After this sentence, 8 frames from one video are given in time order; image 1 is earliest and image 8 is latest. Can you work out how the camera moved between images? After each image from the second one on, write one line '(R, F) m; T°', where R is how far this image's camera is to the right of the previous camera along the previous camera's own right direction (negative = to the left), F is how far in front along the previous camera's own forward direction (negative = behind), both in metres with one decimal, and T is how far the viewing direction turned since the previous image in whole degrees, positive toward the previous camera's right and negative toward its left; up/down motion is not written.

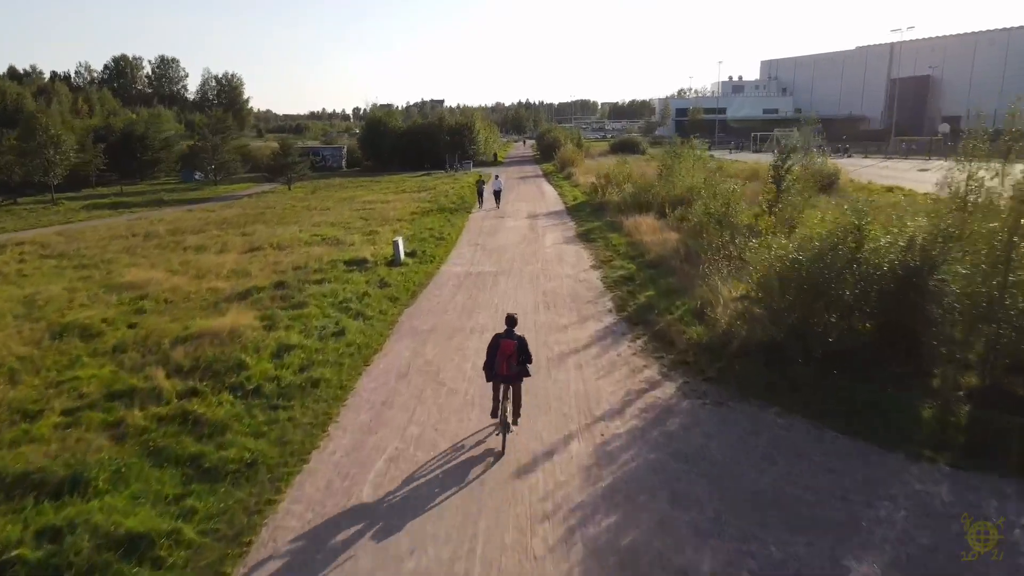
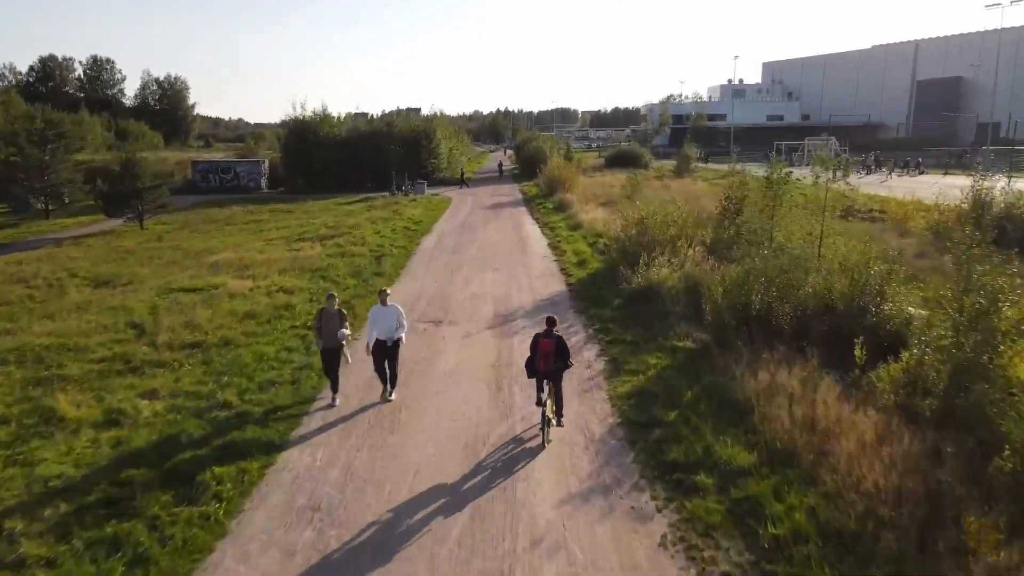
(+0.6, +14.3) m; +2°
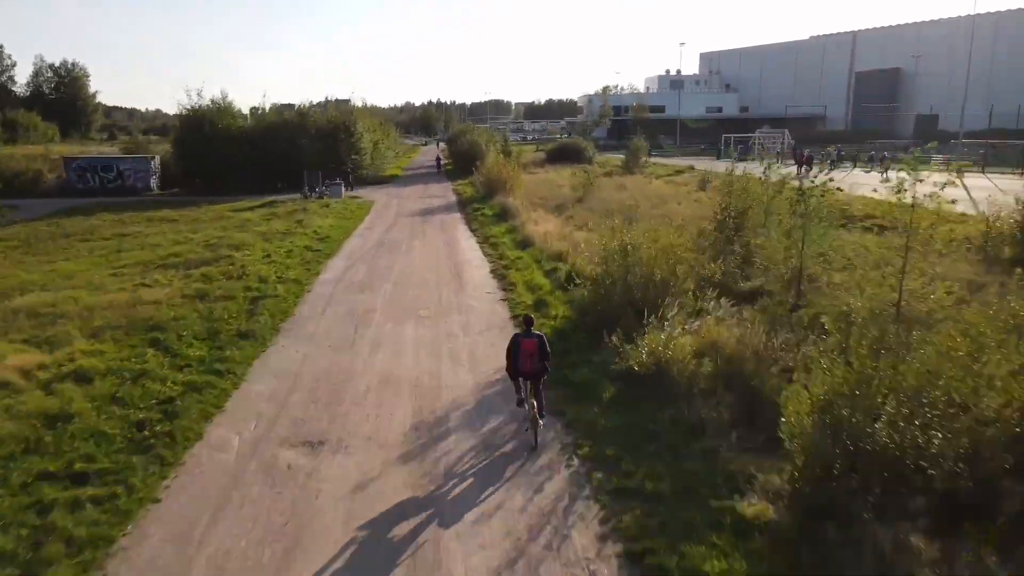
(+0.1, +5.1) m; +5°
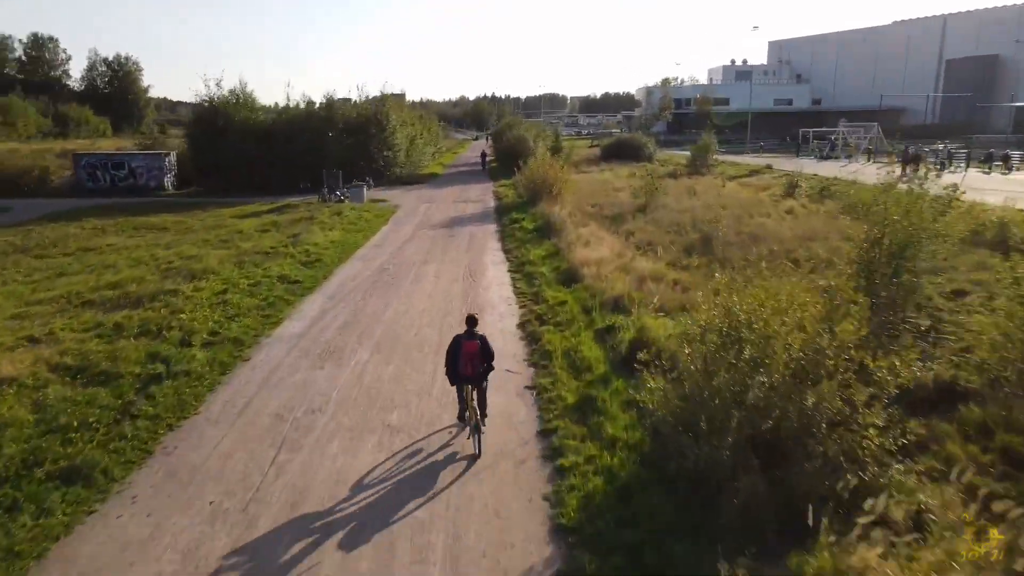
(+0.2, +5.0) m; -4°
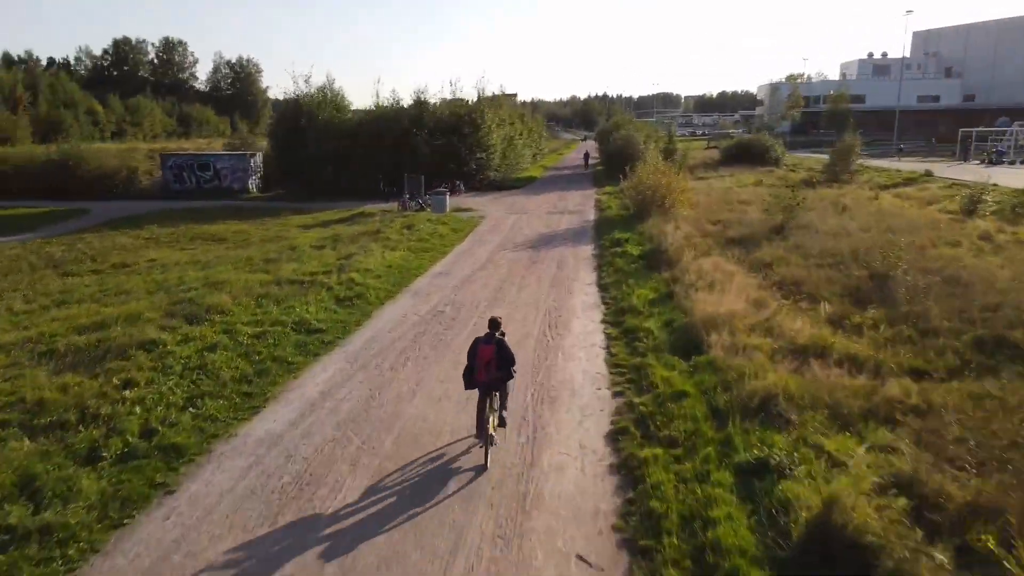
(+0.2, +4.1) m; -8°
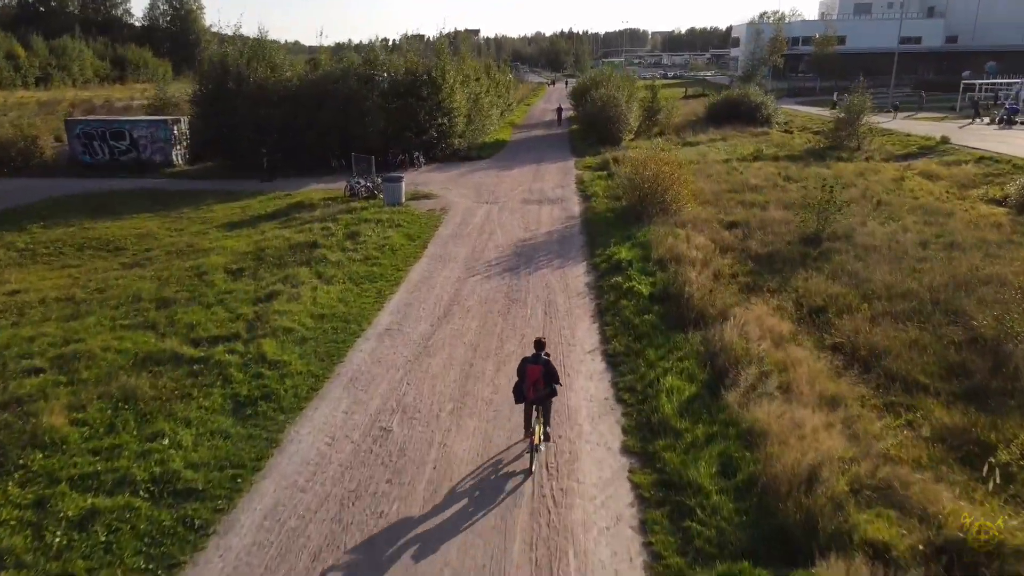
(-0.1, +4.0) m; +3°
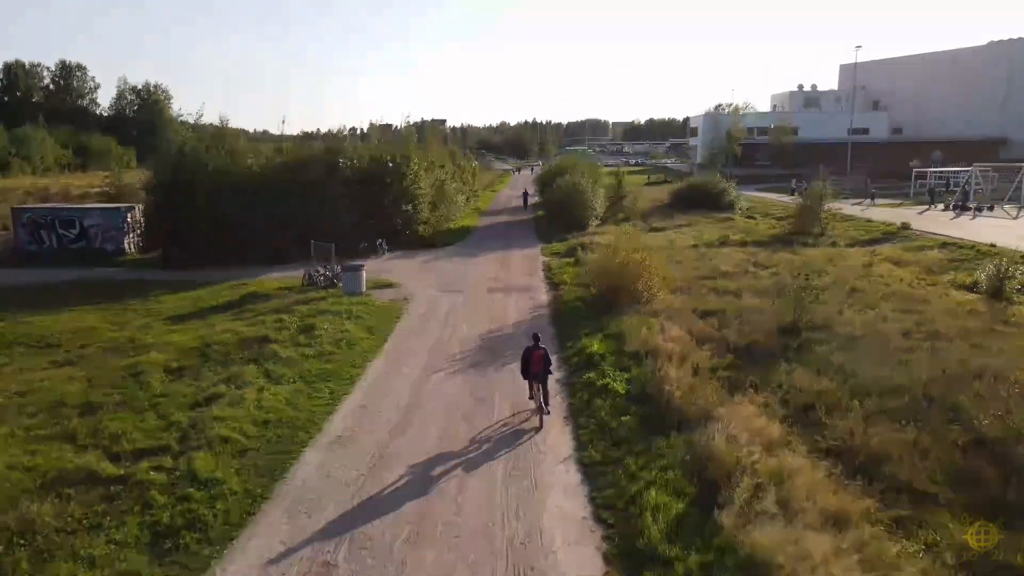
(0.0, +0.9) m; +3°
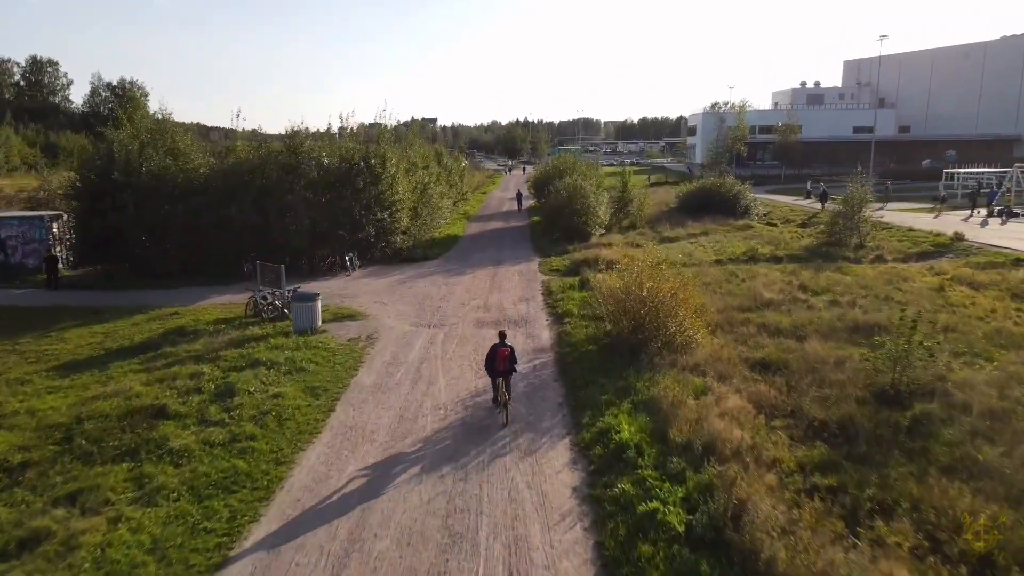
(0.0, +4.2) m; +1°
